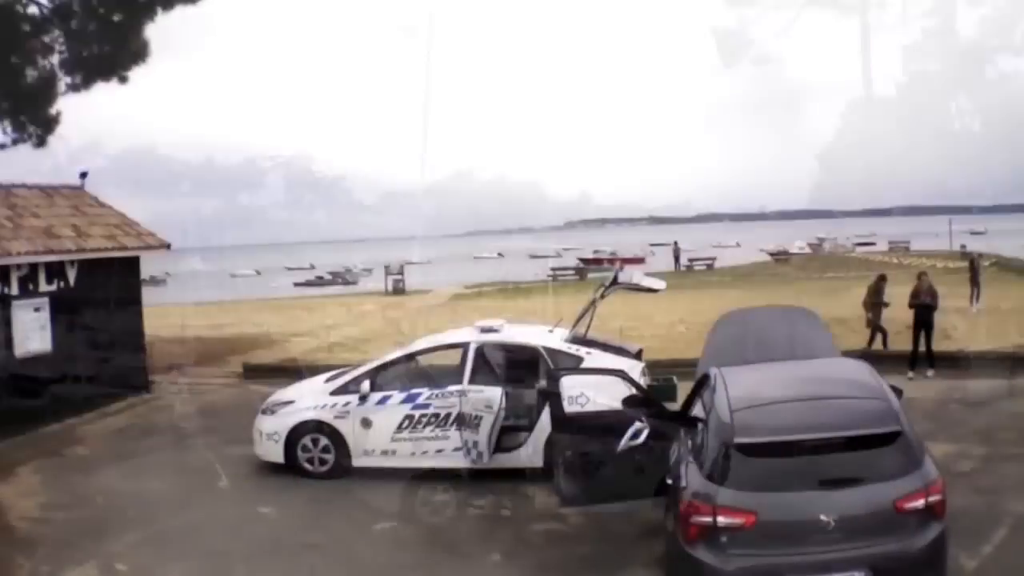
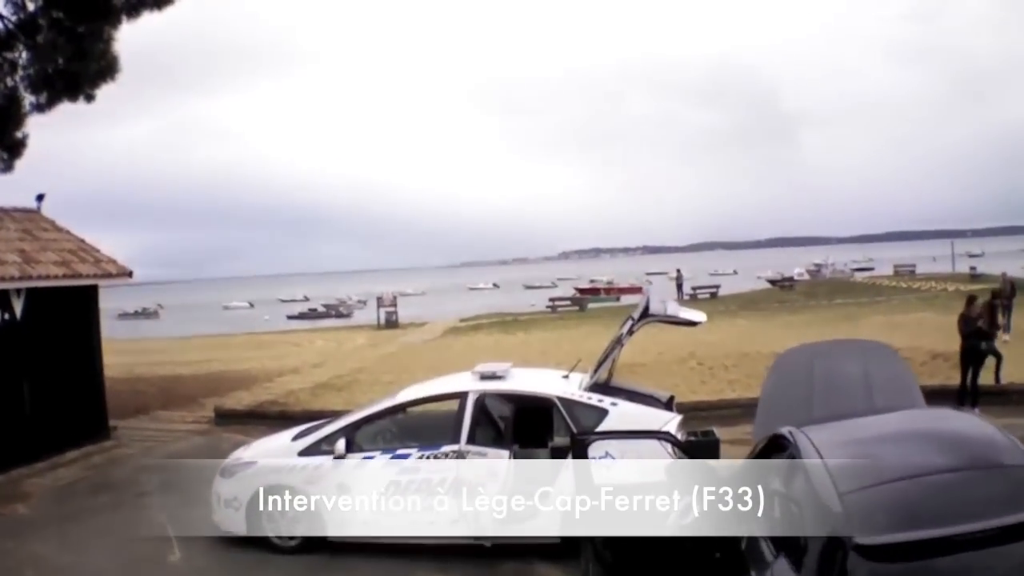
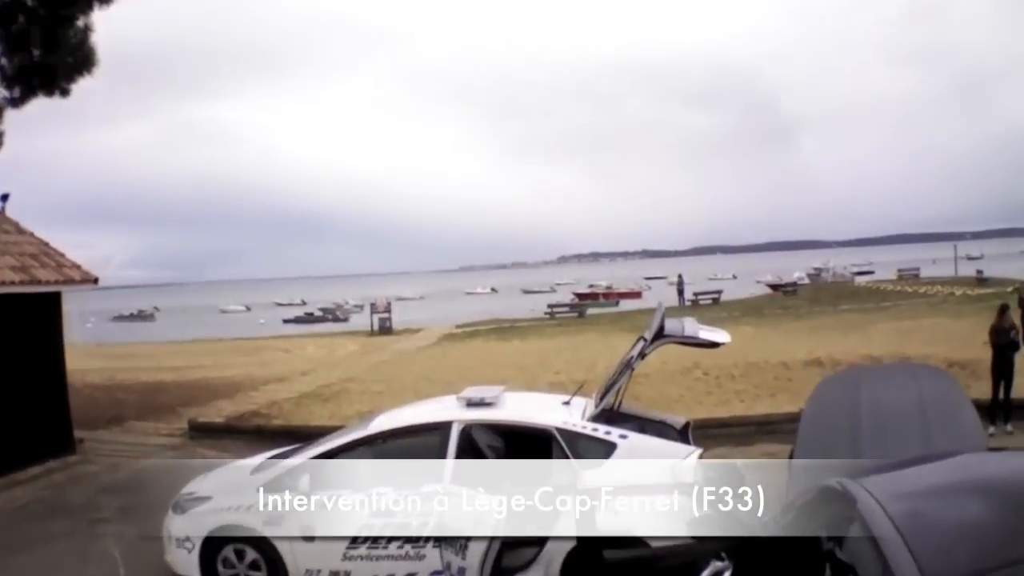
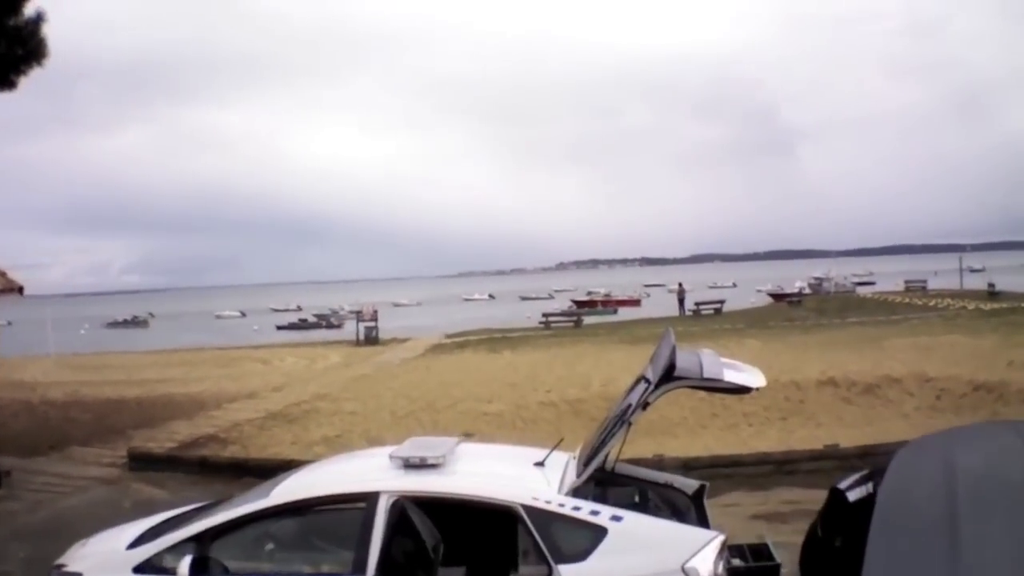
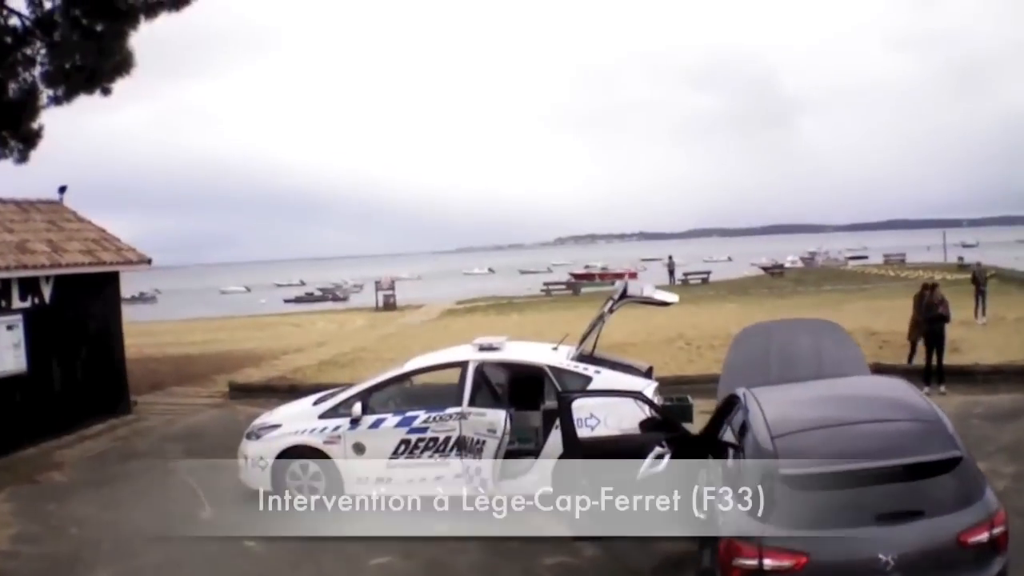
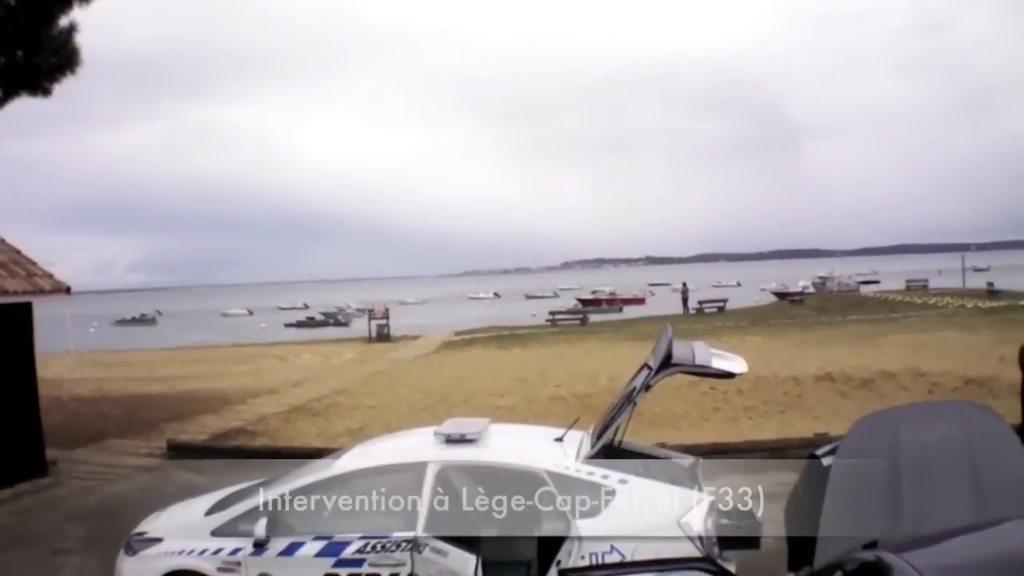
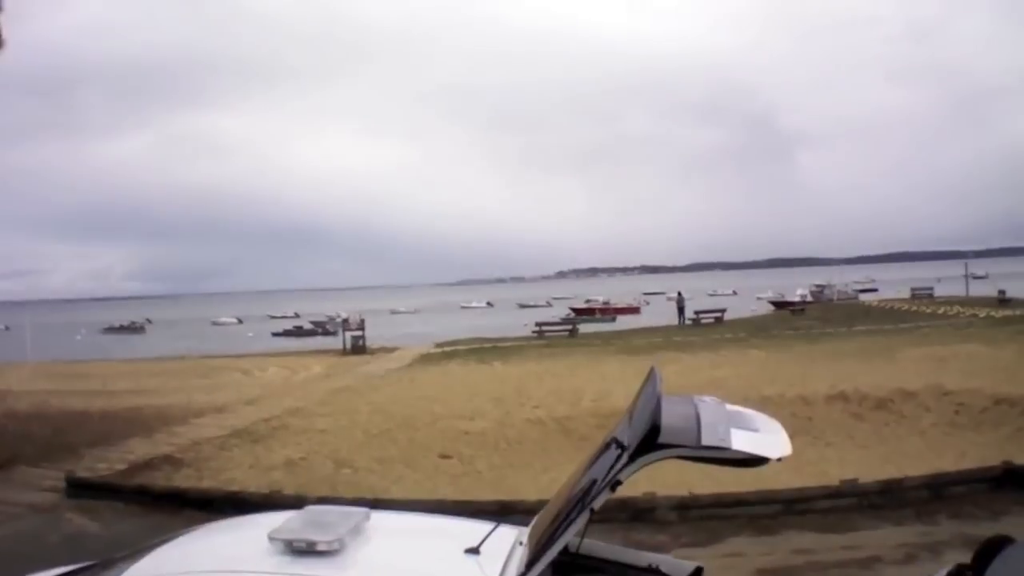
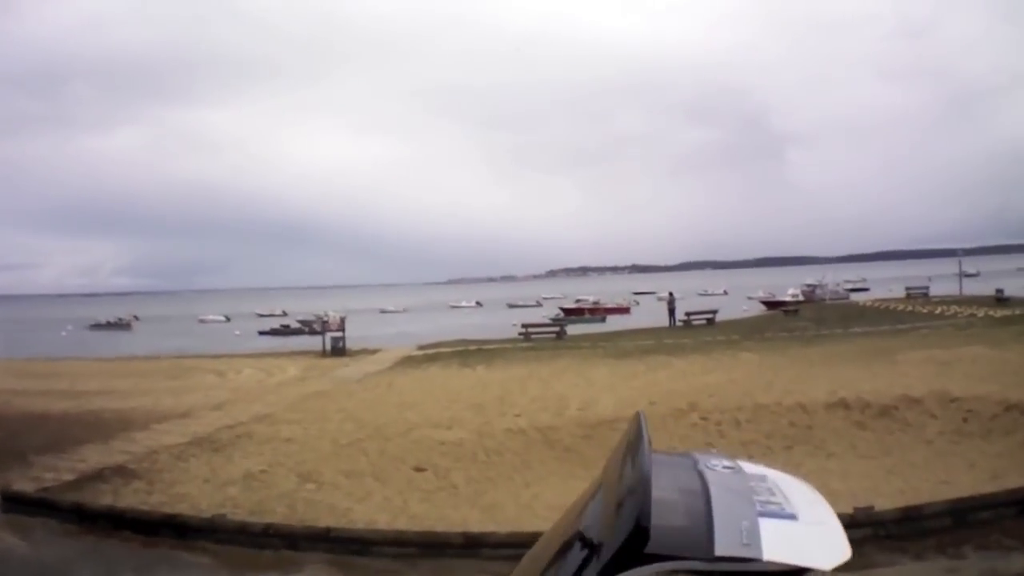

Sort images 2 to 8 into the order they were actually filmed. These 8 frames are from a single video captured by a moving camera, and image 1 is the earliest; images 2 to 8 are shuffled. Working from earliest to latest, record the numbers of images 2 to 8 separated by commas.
5, 2, 3, 6, 4, 7, 8
